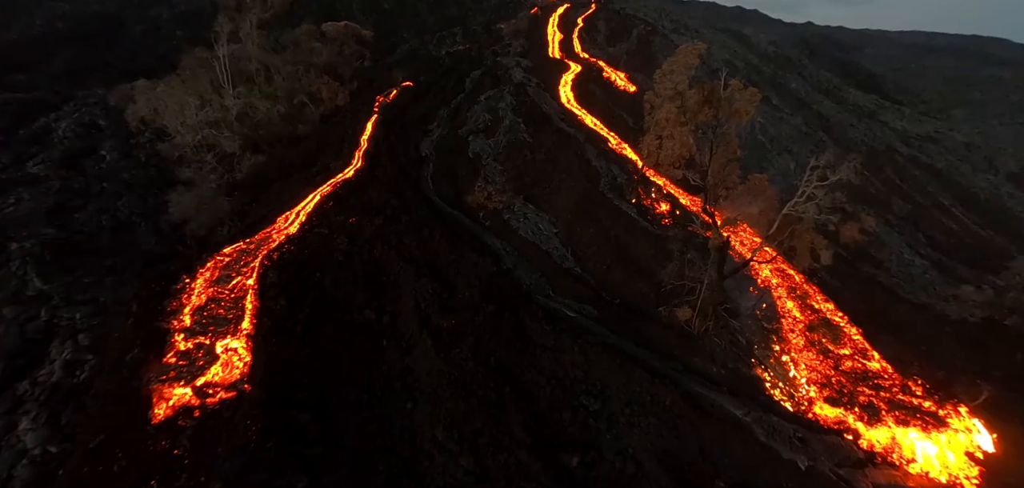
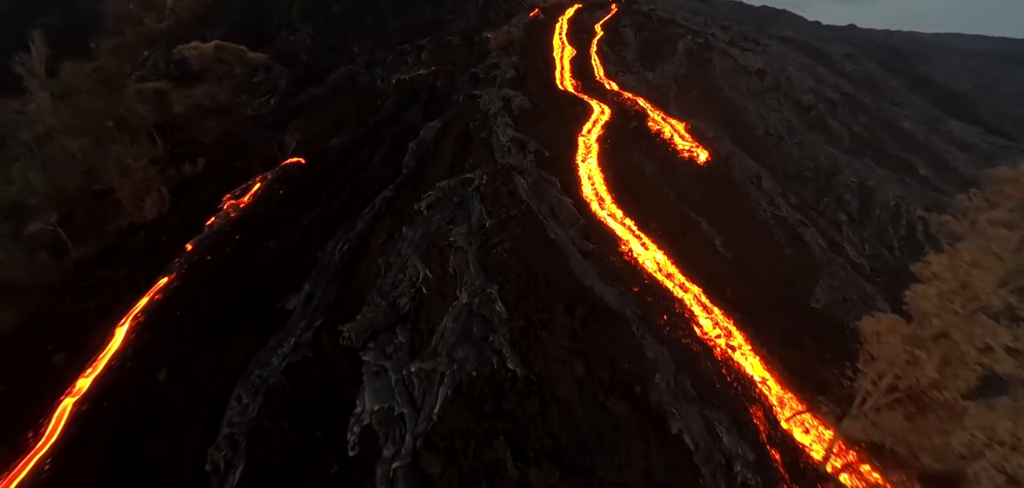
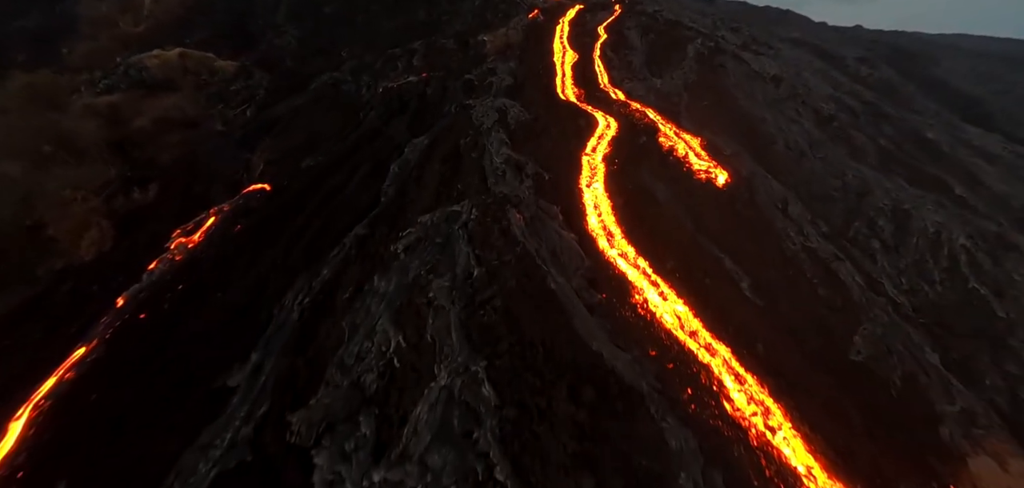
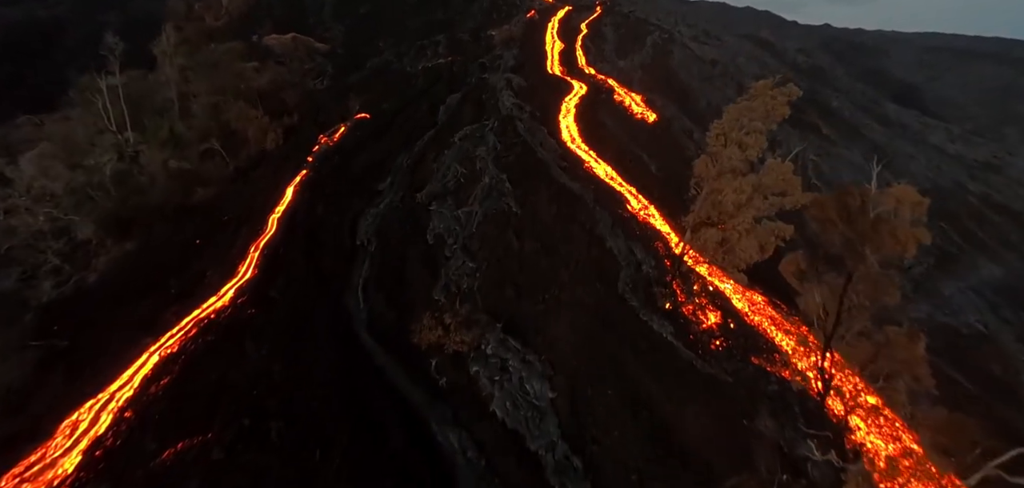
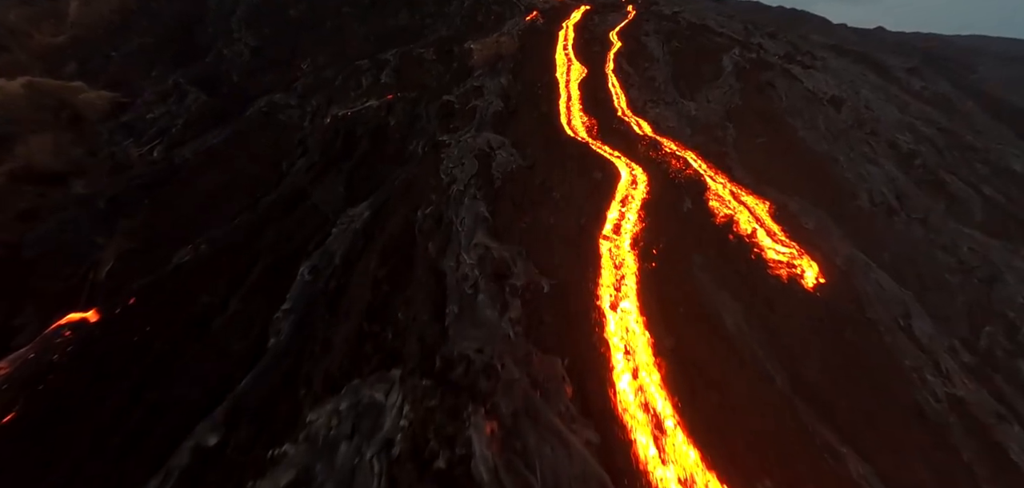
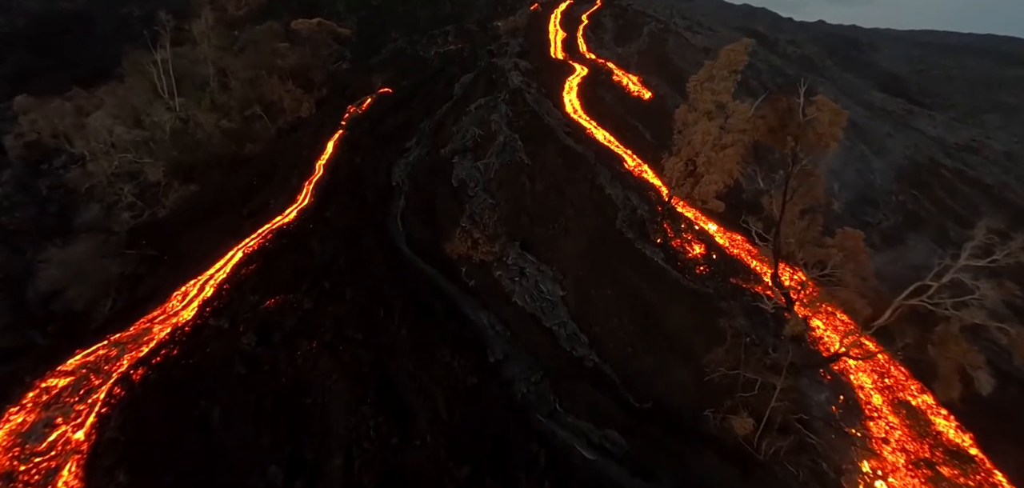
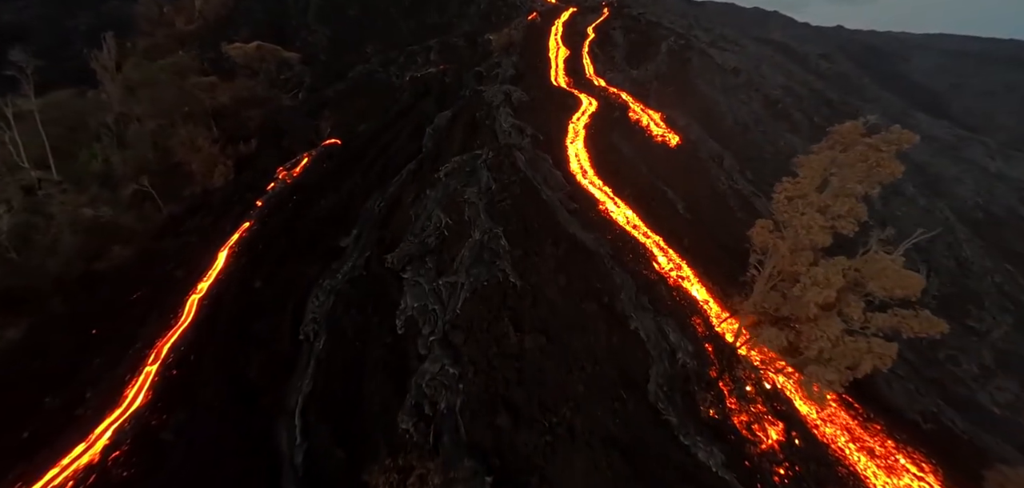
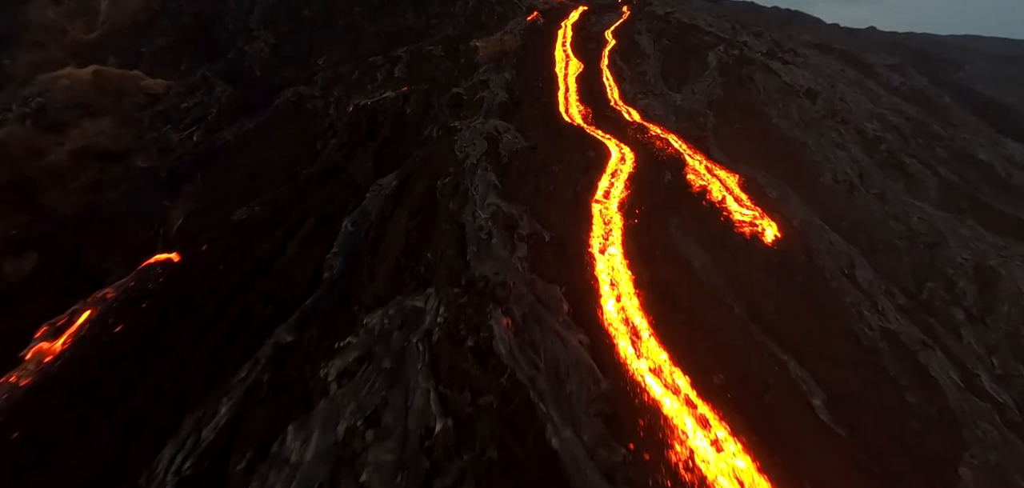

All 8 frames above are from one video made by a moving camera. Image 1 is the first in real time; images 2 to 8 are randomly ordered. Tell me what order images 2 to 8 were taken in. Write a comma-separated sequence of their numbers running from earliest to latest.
6, 4, 7, 2, 3, 8, 5
